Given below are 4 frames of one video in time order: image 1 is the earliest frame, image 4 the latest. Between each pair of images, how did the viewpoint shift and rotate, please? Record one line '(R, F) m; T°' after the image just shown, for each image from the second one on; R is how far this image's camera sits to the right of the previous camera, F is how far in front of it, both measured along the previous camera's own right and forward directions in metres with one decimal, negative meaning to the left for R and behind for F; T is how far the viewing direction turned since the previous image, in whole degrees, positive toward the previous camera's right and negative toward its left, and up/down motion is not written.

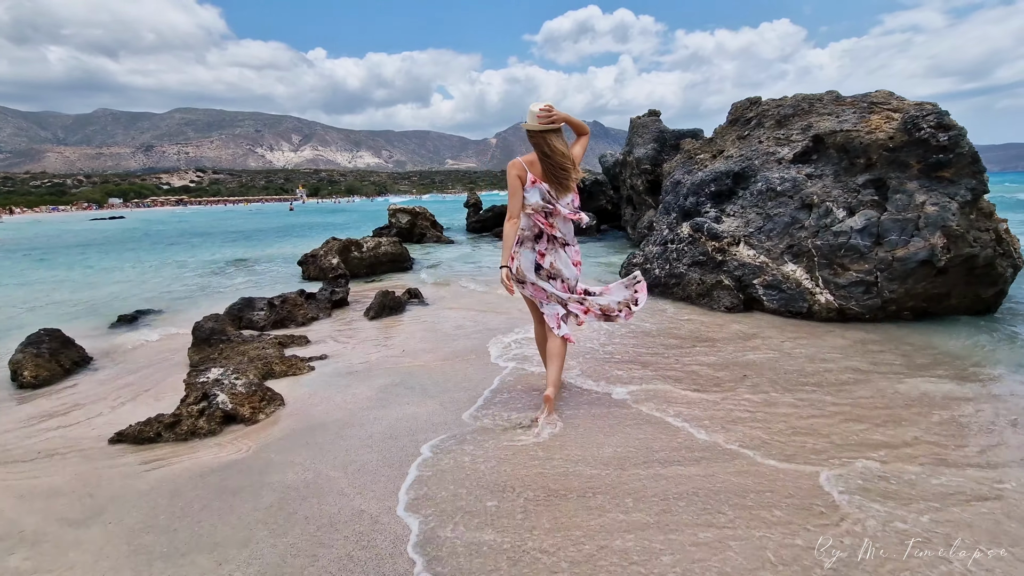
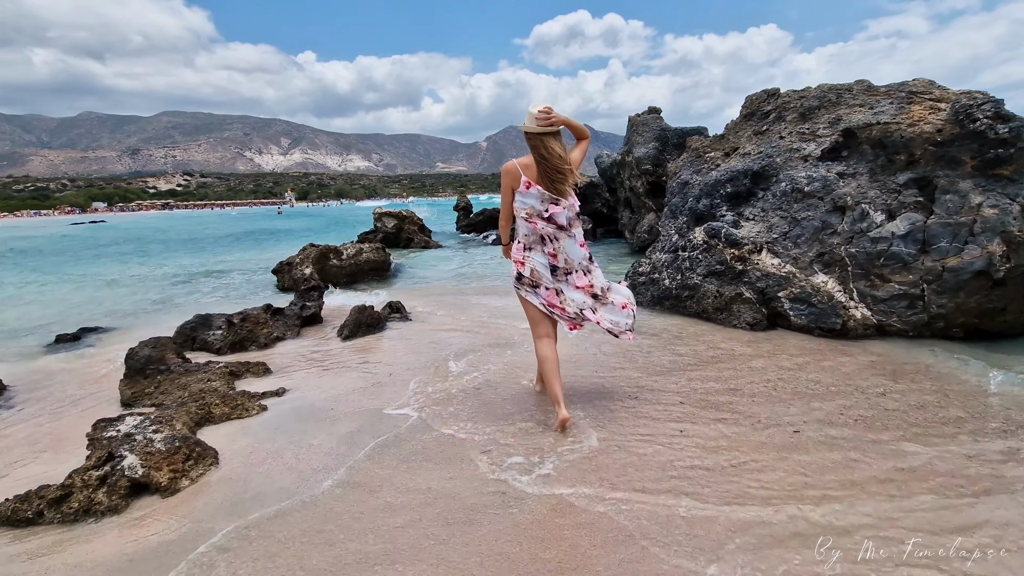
(0.0, +0.9) m; +1°
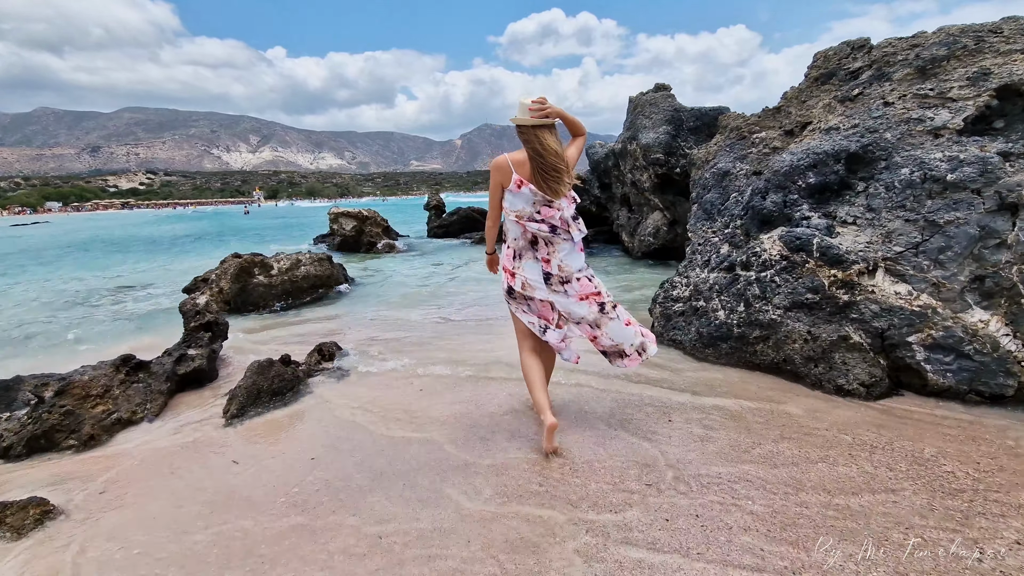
(-0.1, +2.3) m; +3°
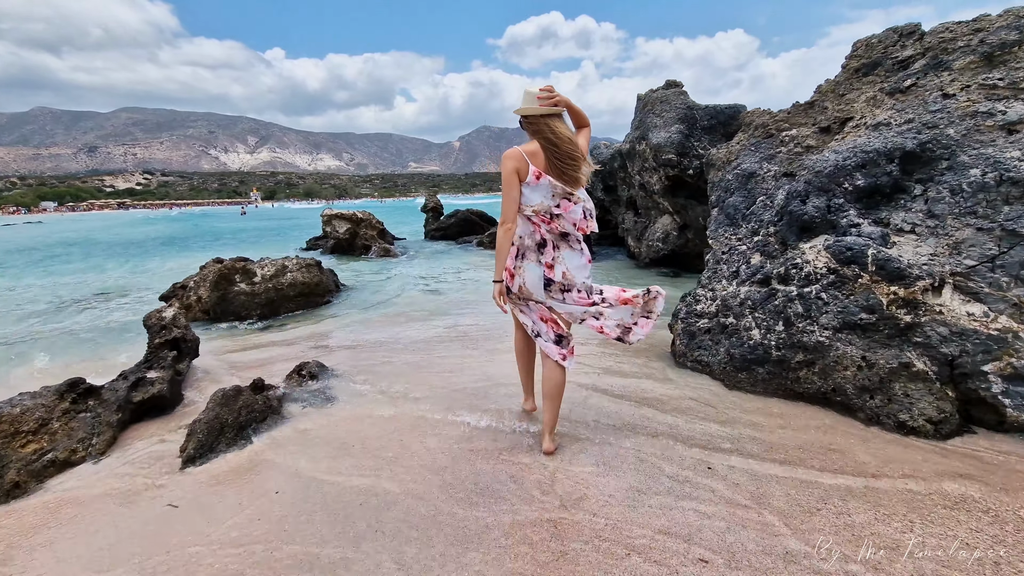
(-0.1, +0.6) m; 0°
